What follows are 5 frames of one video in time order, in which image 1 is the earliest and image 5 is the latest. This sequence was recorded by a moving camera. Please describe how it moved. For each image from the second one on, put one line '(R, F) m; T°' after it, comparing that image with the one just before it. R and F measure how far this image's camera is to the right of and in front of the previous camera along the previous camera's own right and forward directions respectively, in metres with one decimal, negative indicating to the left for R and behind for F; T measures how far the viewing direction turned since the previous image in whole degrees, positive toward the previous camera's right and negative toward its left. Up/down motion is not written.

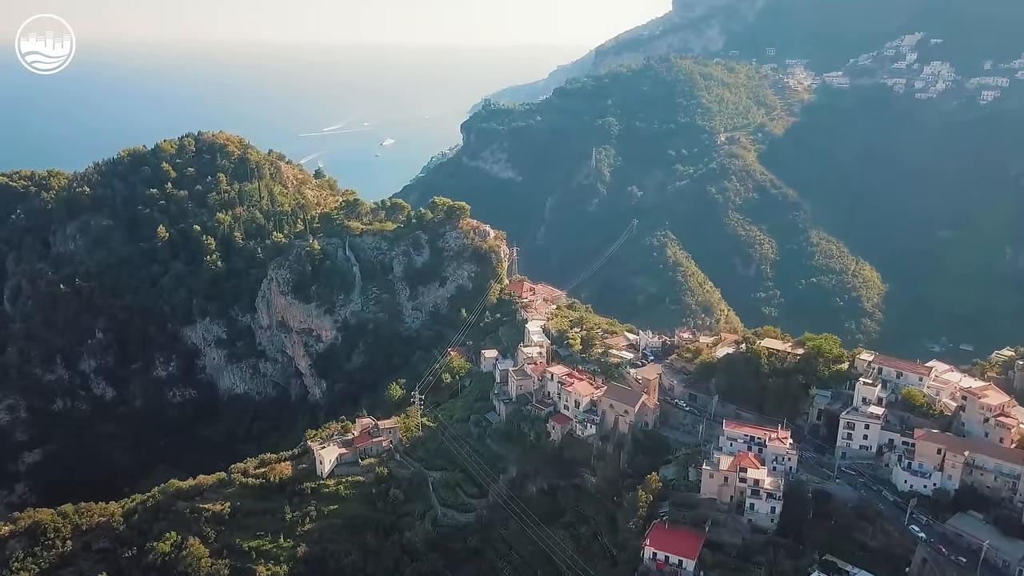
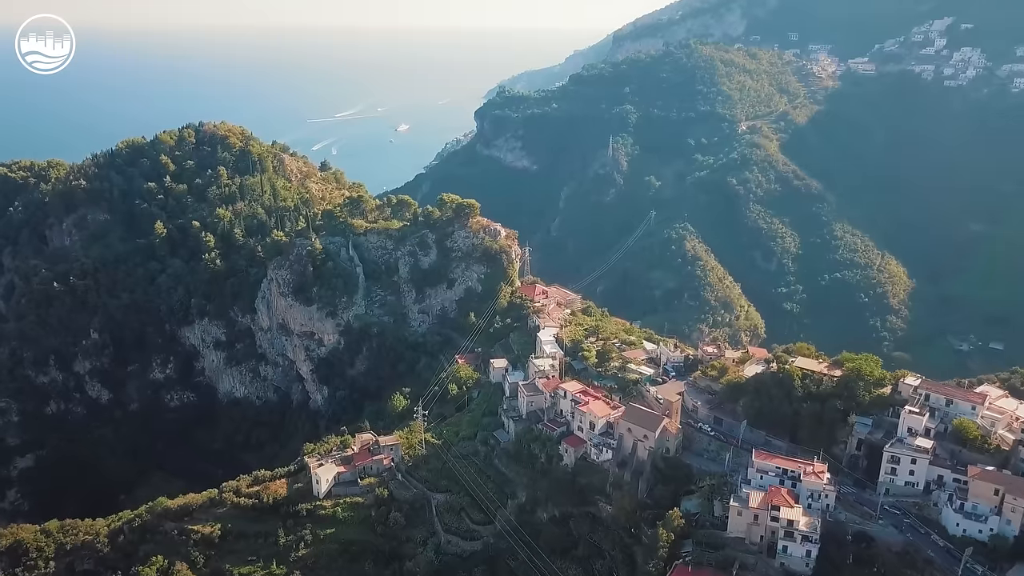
(+0.2, +2.7) m; -1°
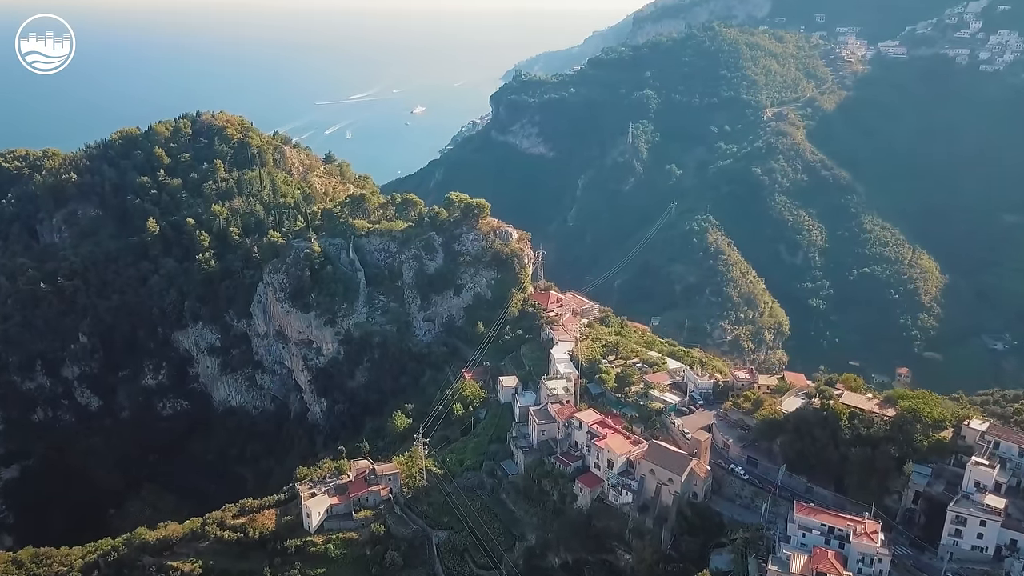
(+0.2, +3.4) m; -1°
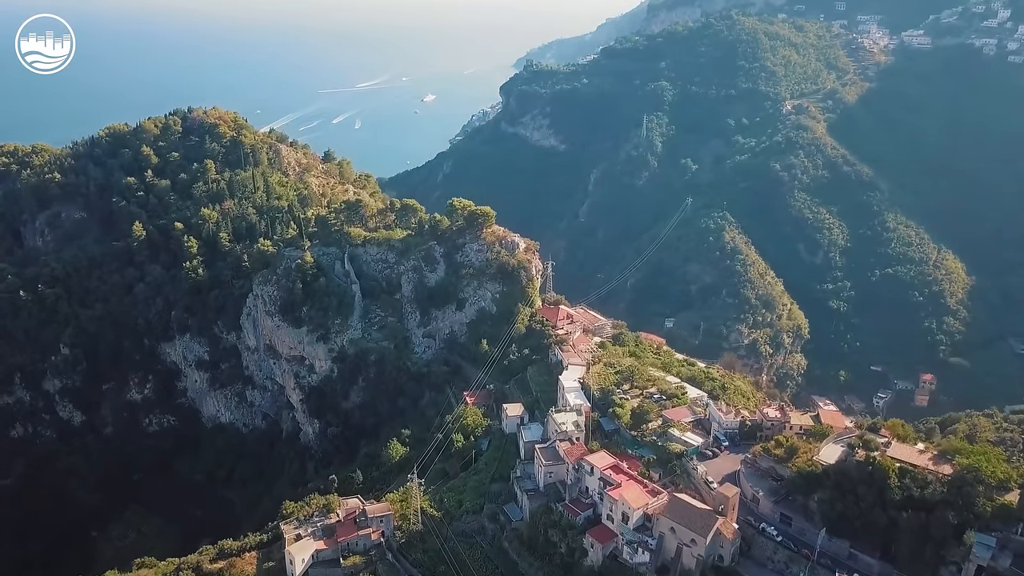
(+0.2, +3.1) m; -1°
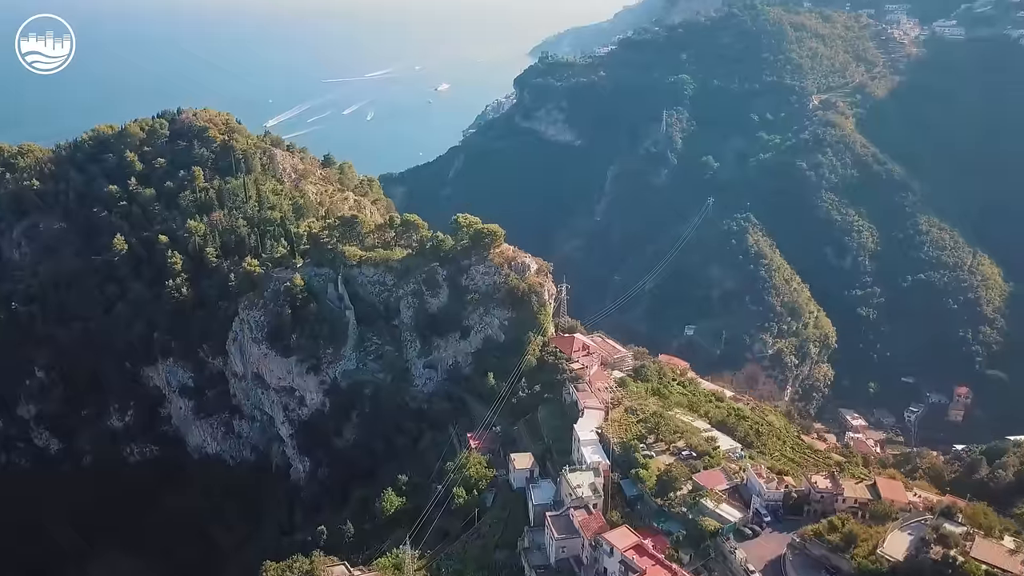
(+0.2, +3.9) m; -1°
